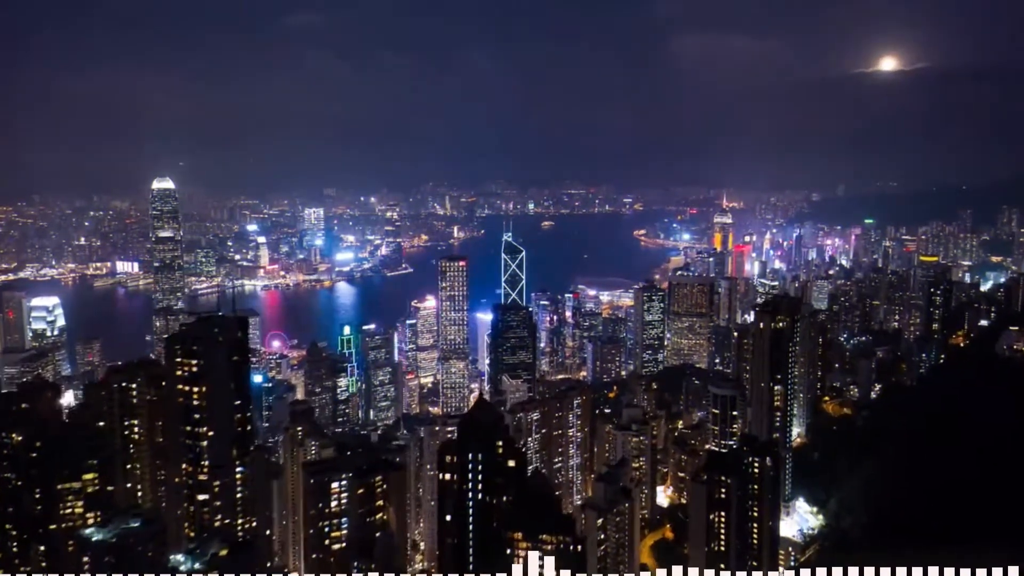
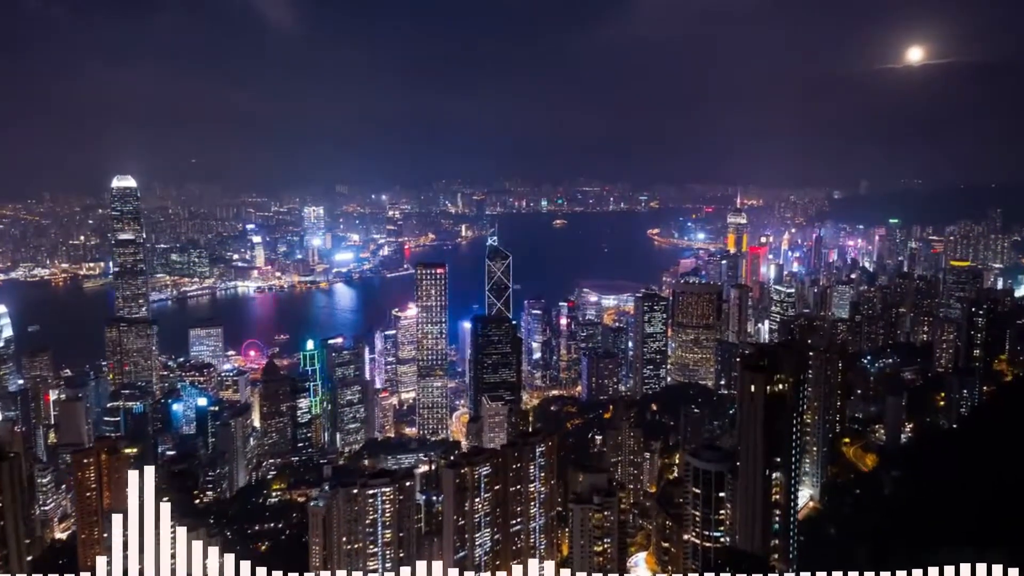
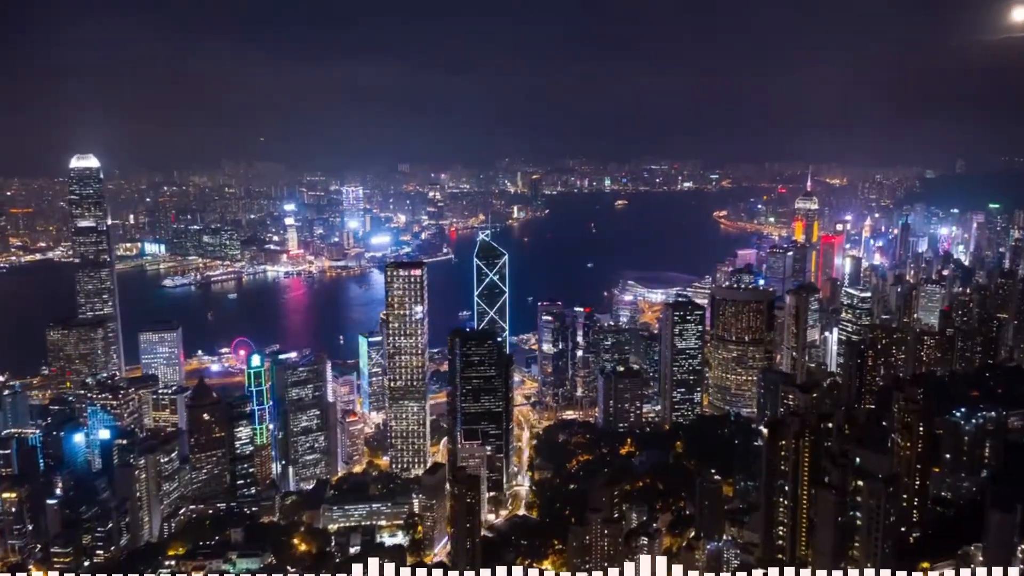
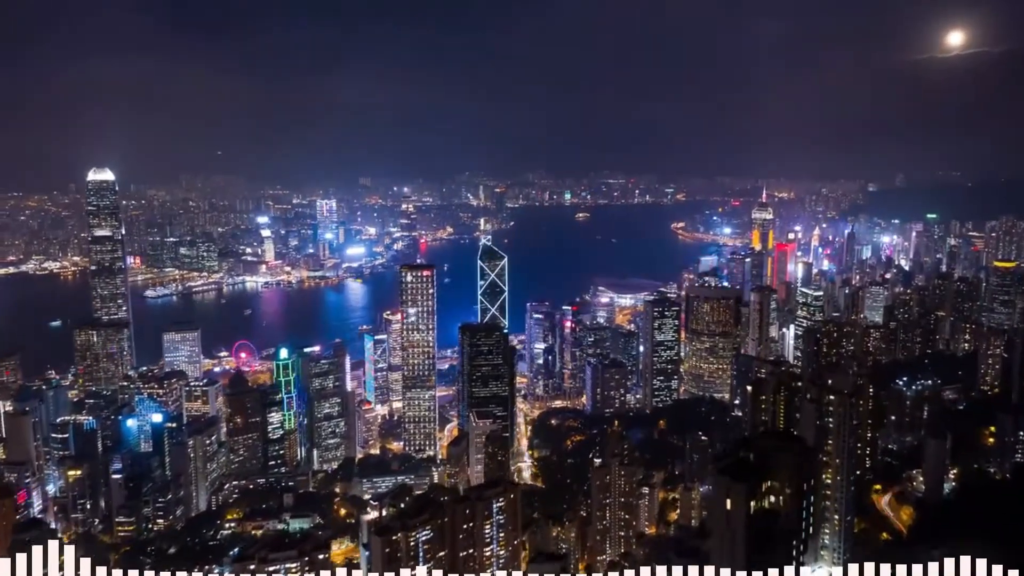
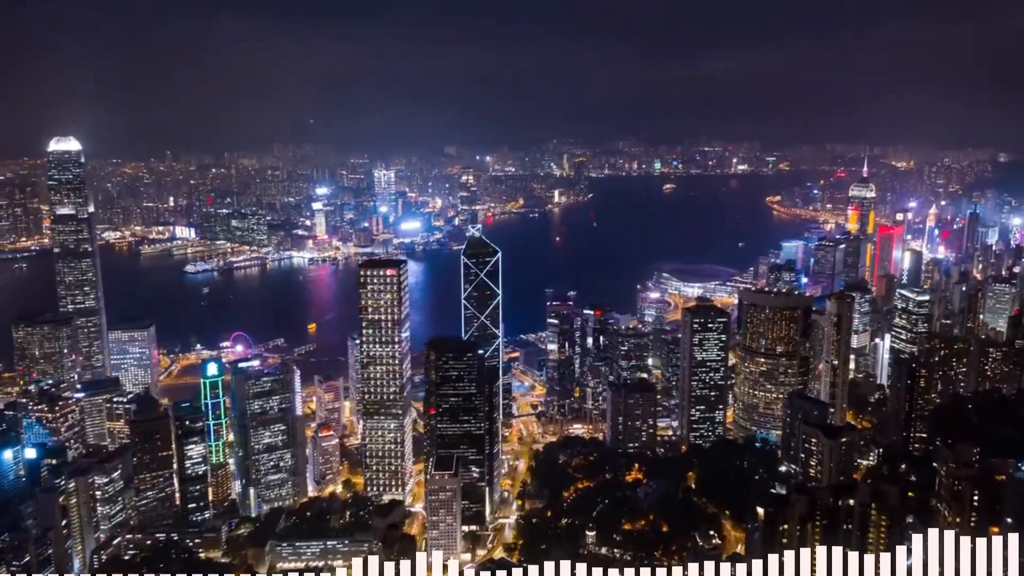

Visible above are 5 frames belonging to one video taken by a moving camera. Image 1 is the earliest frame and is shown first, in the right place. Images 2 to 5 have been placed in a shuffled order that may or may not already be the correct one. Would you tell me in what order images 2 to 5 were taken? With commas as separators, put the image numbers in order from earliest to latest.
2, 4, 3, 5
